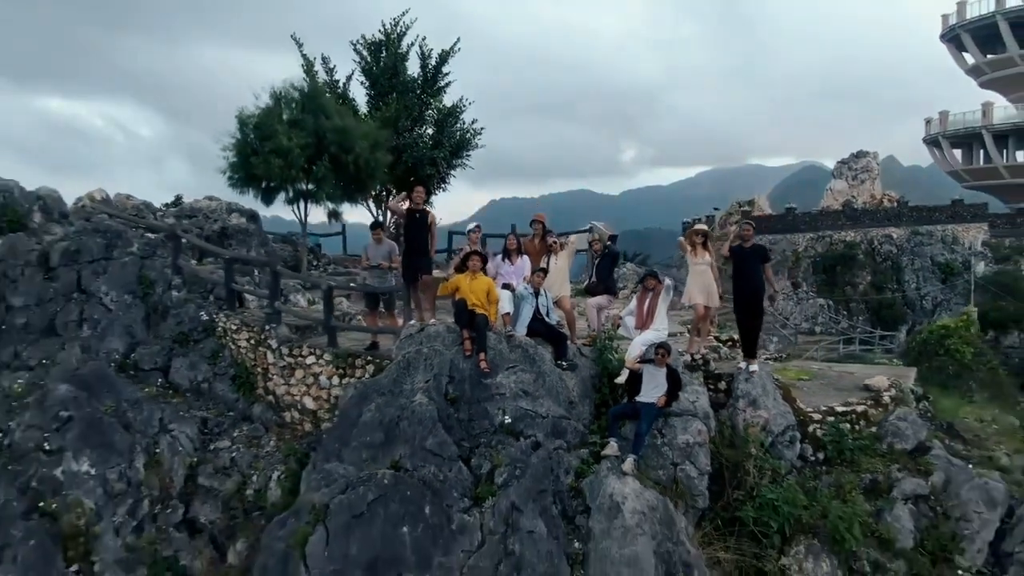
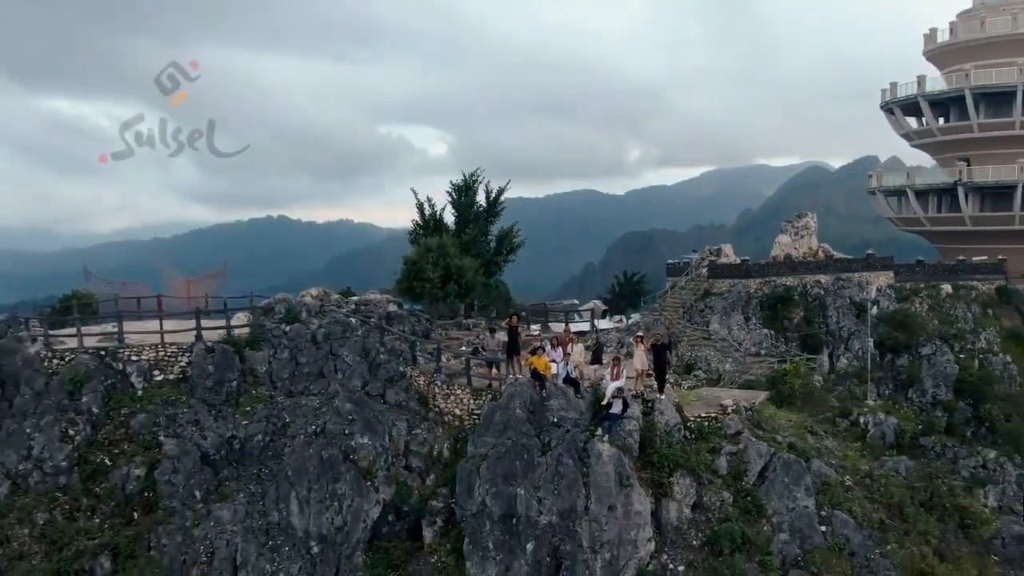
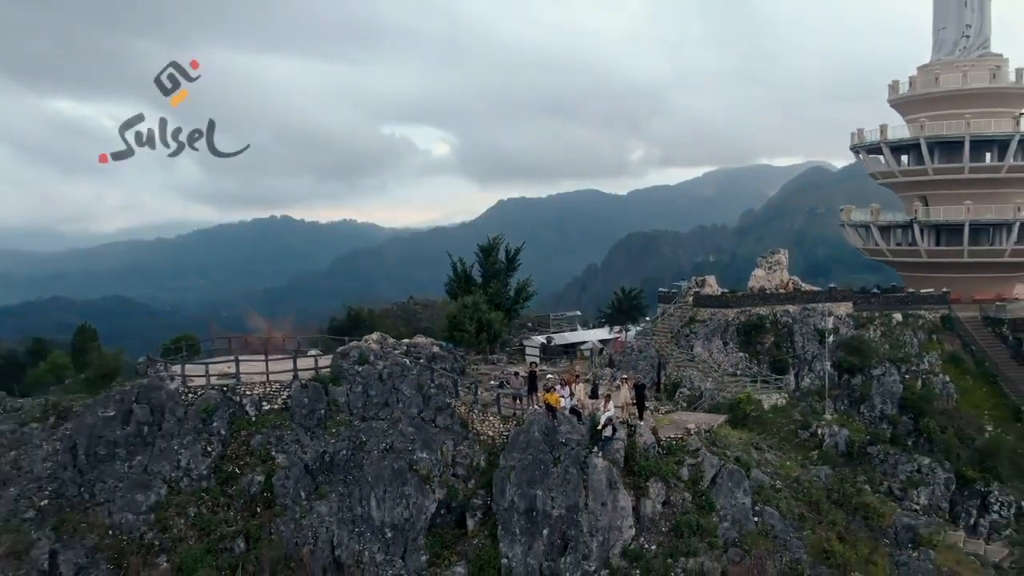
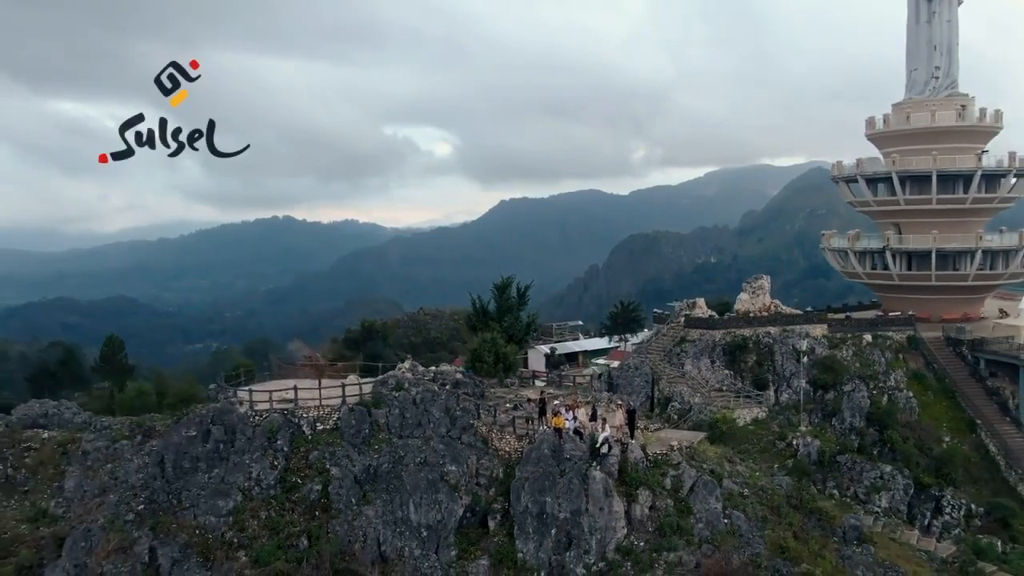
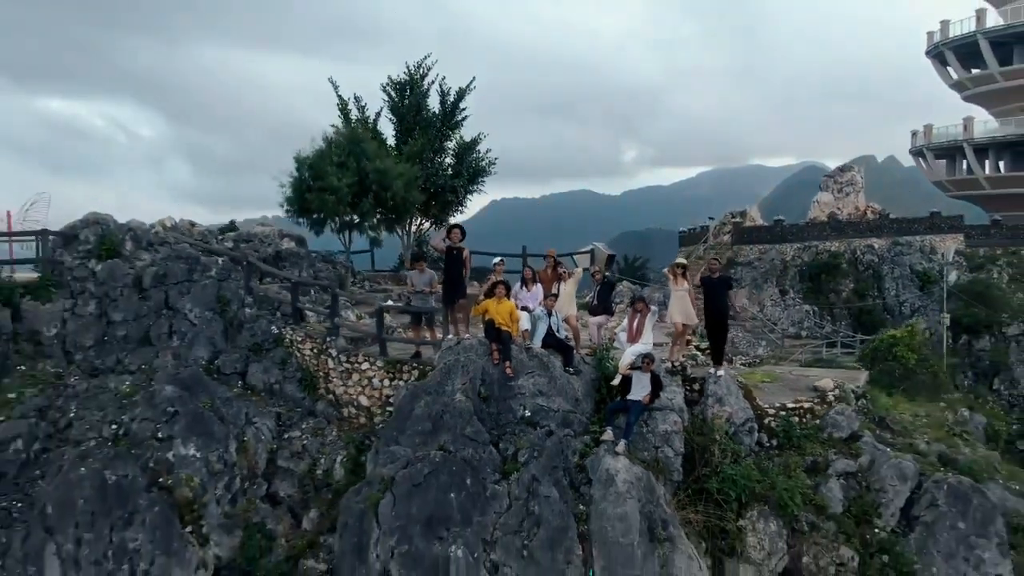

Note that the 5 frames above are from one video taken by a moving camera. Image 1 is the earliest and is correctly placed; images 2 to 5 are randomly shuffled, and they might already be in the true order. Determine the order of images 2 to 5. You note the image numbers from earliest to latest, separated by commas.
5, 2, 3, 4
